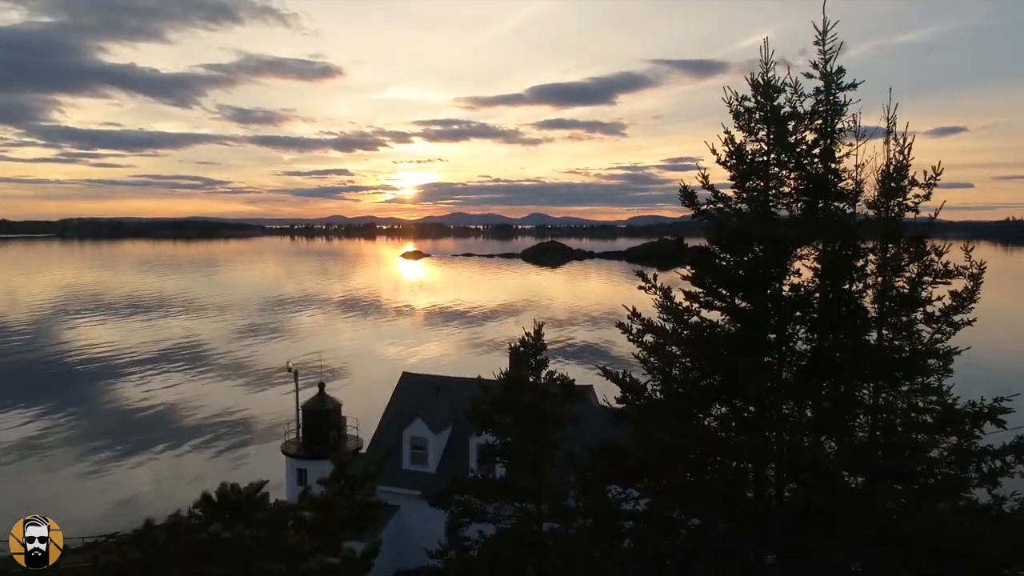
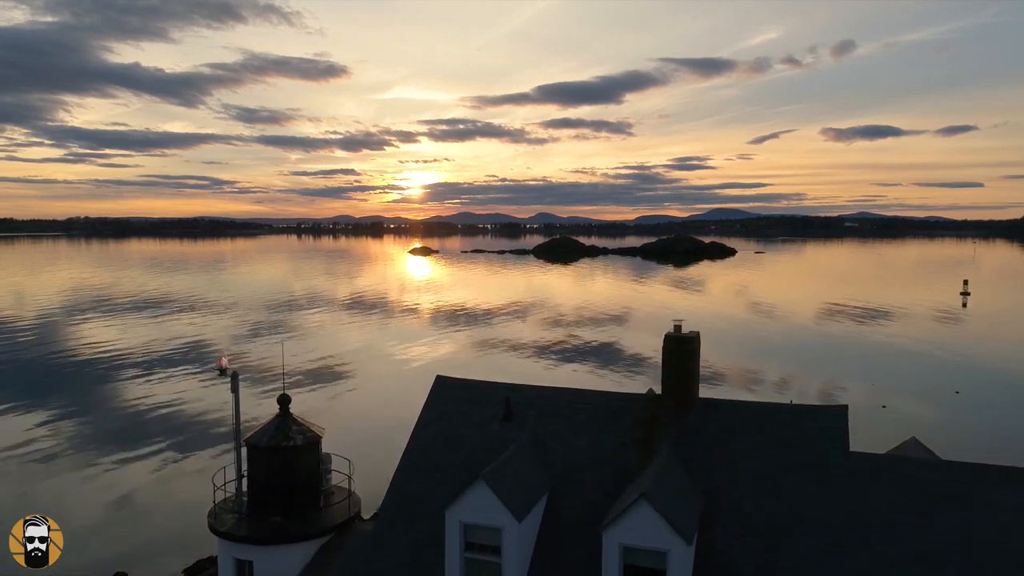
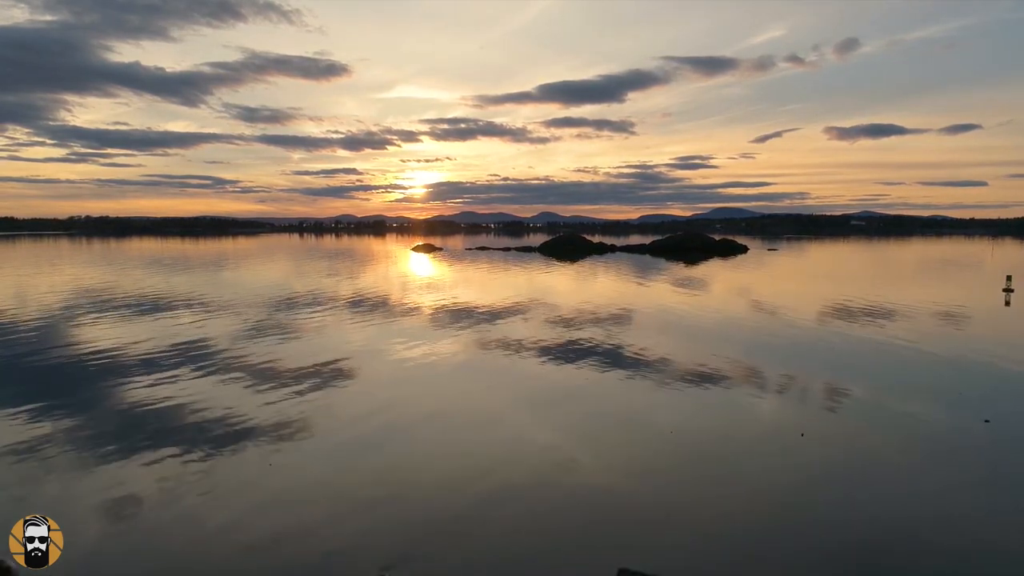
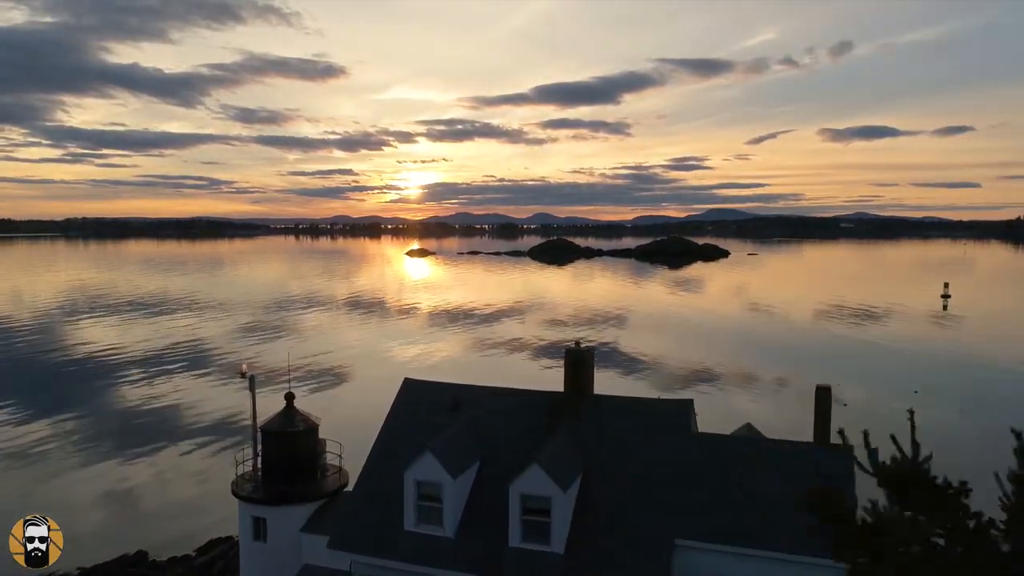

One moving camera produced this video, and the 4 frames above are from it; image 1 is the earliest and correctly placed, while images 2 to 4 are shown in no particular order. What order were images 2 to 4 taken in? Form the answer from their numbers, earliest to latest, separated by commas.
4, 2, 3
